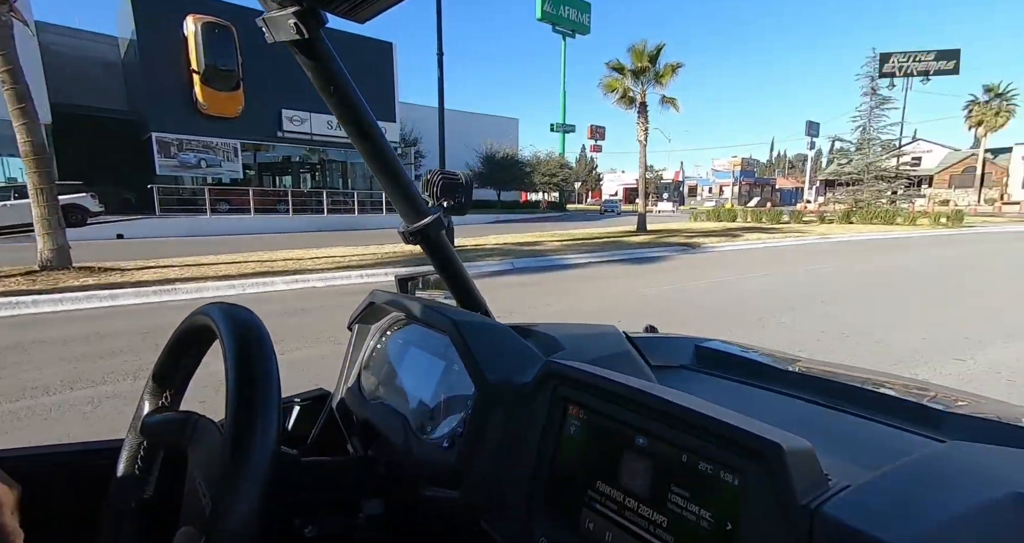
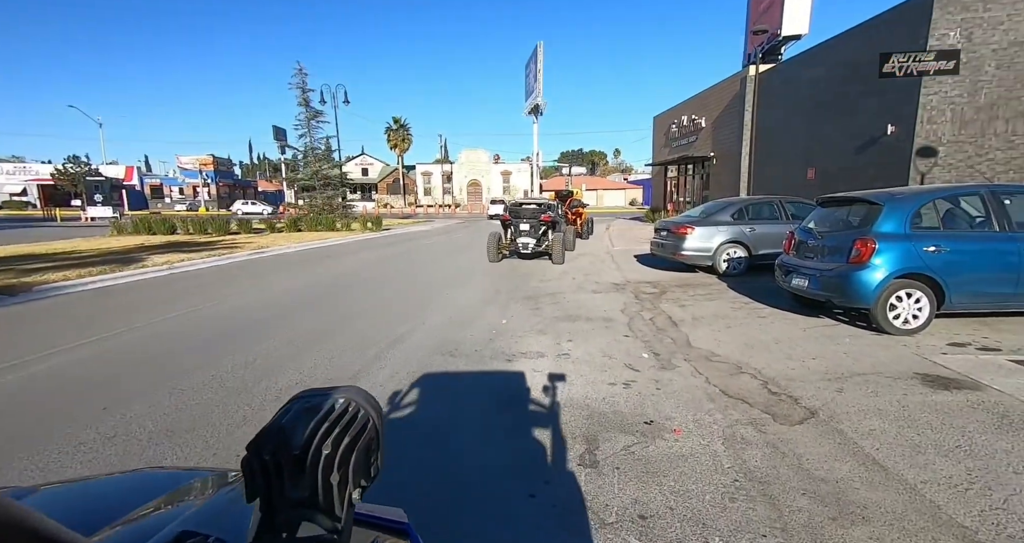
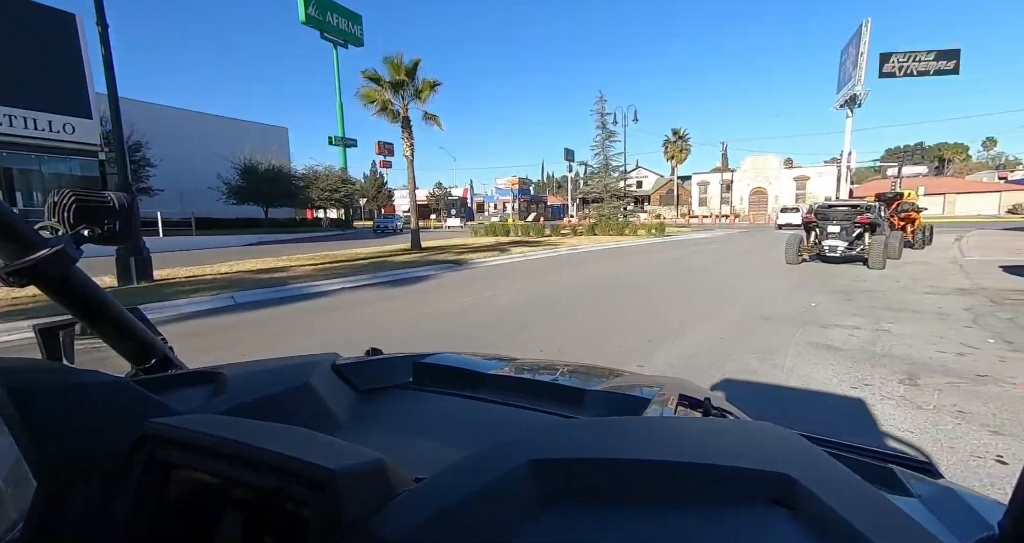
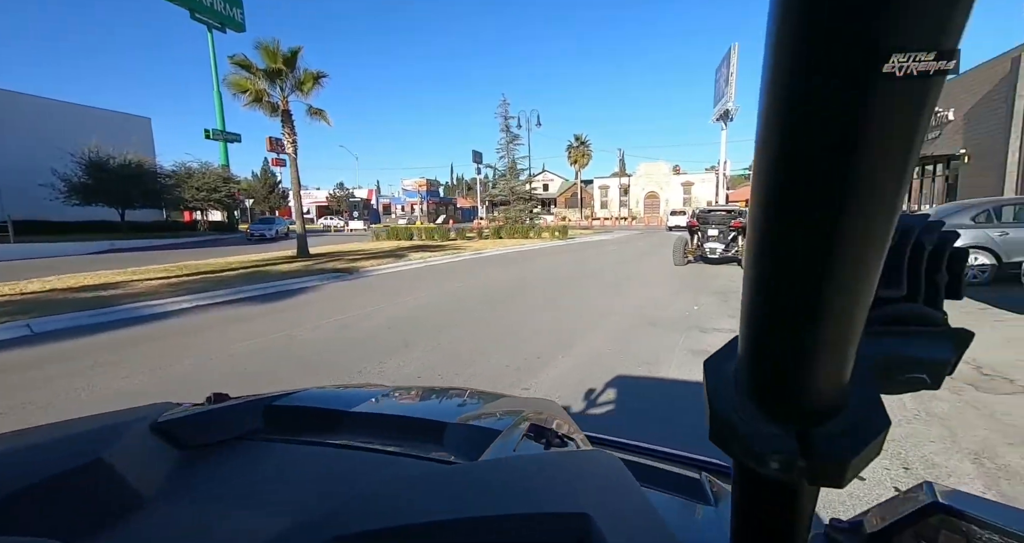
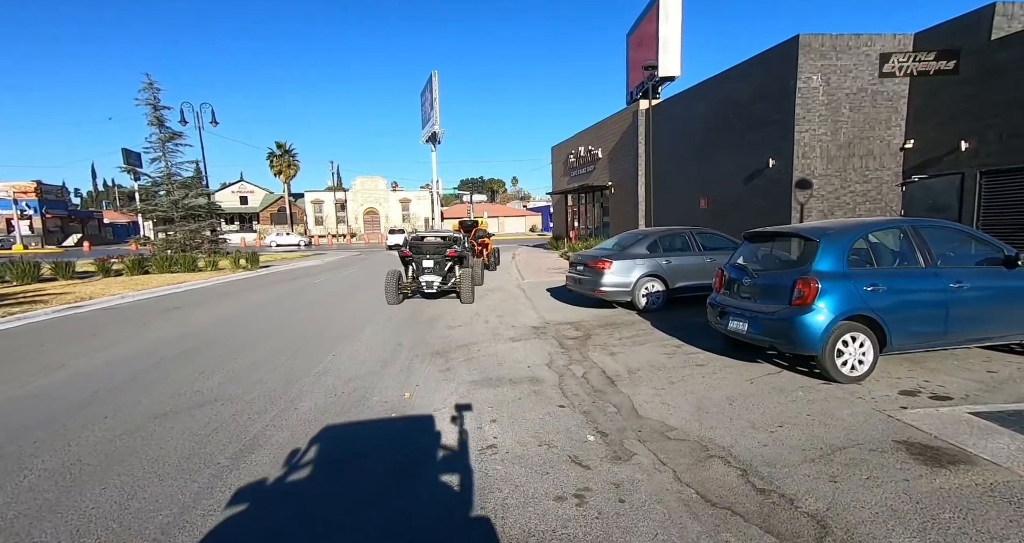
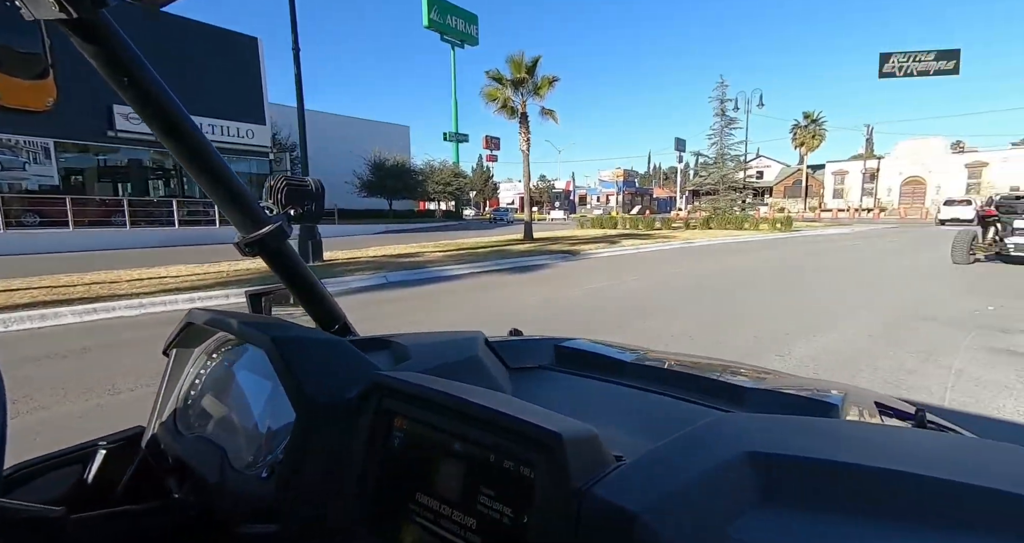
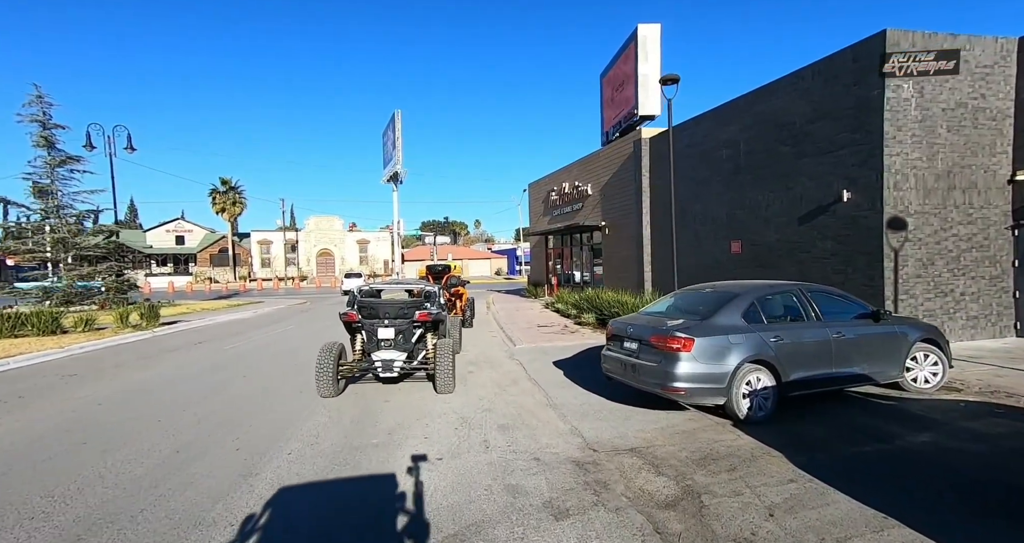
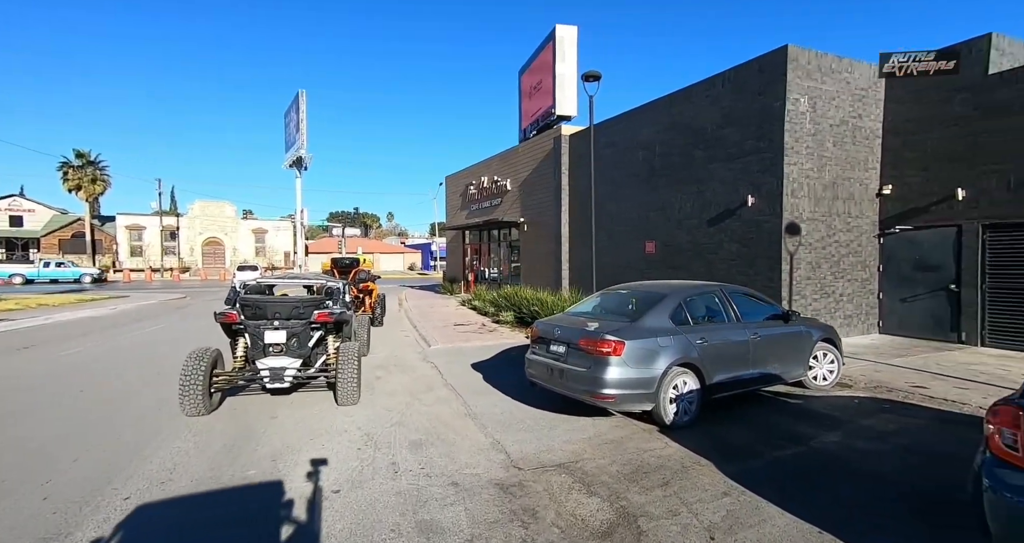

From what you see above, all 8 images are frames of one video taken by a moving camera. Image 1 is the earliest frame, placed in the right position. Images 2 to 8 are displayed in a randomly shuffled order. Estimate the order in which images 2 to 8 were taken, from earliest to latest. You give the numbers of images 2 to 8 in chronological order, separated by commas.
6, 3, 4, 2, 5, 7, 8
